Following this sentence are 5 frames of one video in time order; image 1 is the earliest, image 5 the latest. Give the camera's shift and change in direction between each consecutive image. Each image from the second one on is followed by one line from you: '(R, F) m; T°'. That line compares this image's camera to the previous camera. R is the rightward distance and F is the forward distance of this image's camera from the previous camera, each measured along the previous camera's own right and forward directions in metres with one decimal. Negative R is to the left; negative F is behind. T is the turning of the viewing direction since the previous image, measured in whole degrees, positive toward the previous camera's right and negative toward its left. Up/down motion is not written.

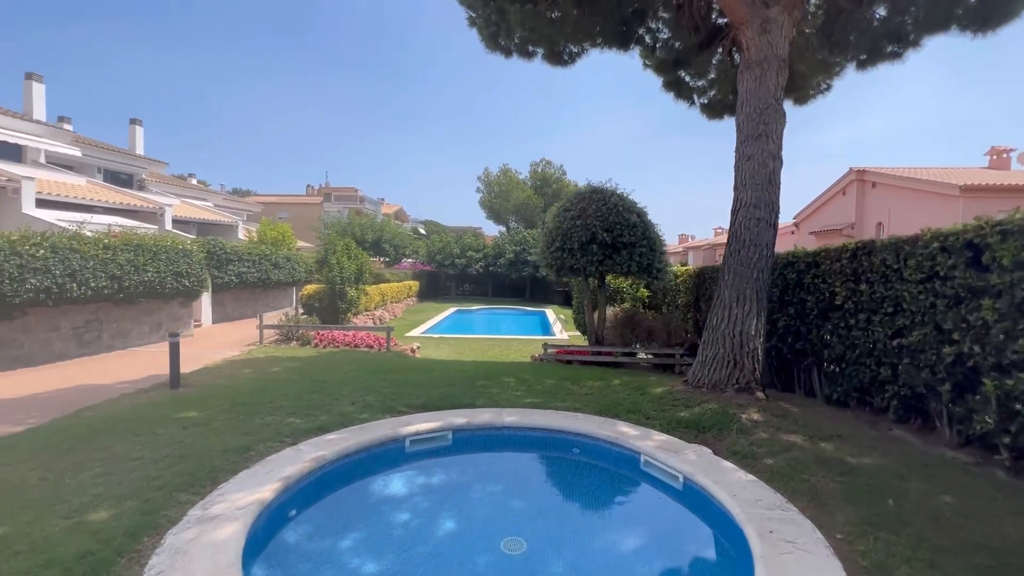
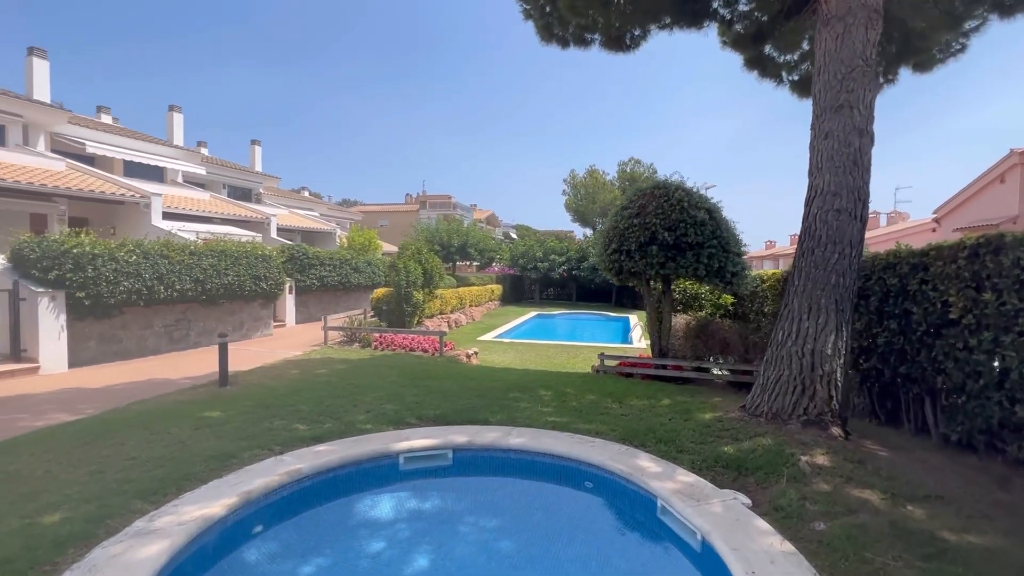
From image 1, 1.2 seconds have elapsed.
(+1.1, +0.8) m; -12°
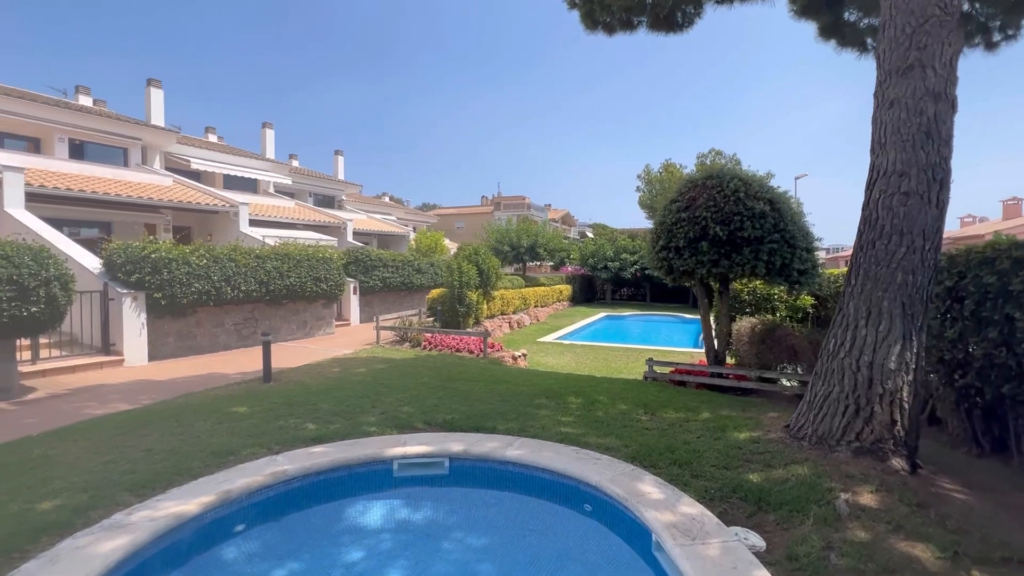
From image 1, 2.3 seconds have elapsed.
(+0.9, +0.5) m; -10°
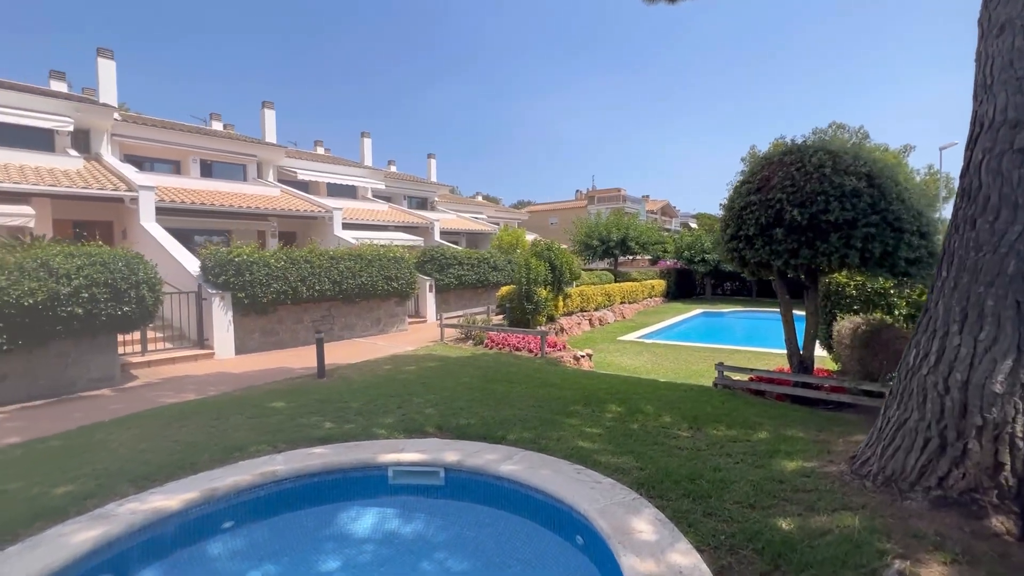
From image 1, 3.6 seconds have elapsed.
(+1.1, +0.6) m; -12°
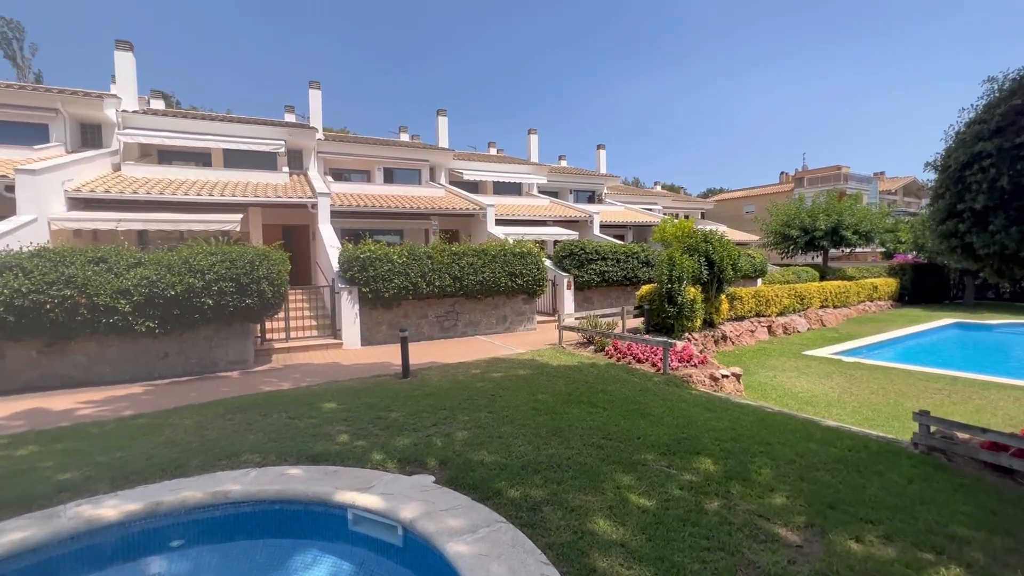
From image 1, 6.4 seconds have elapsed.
(+1.6, +1.8) m; -23°
